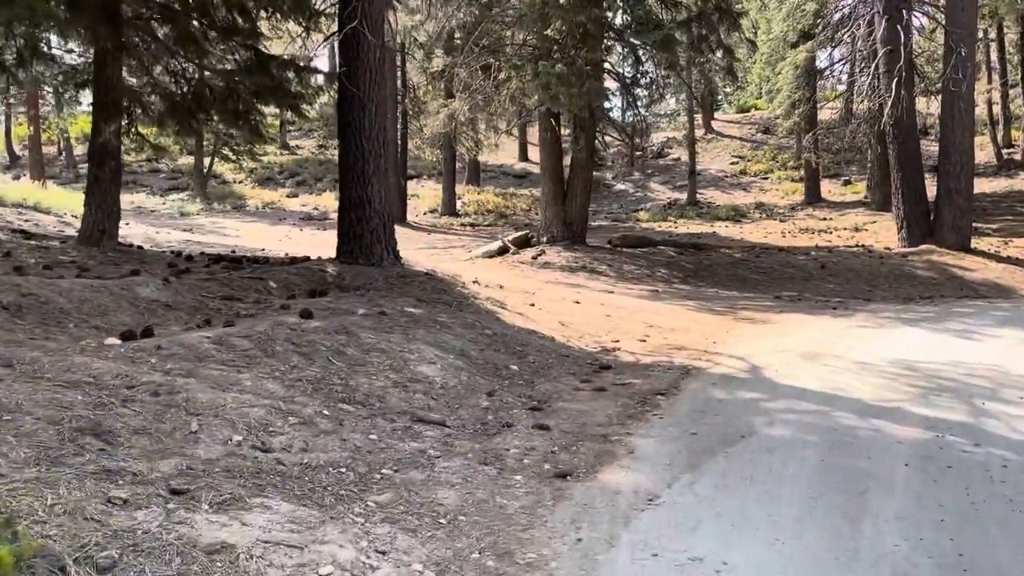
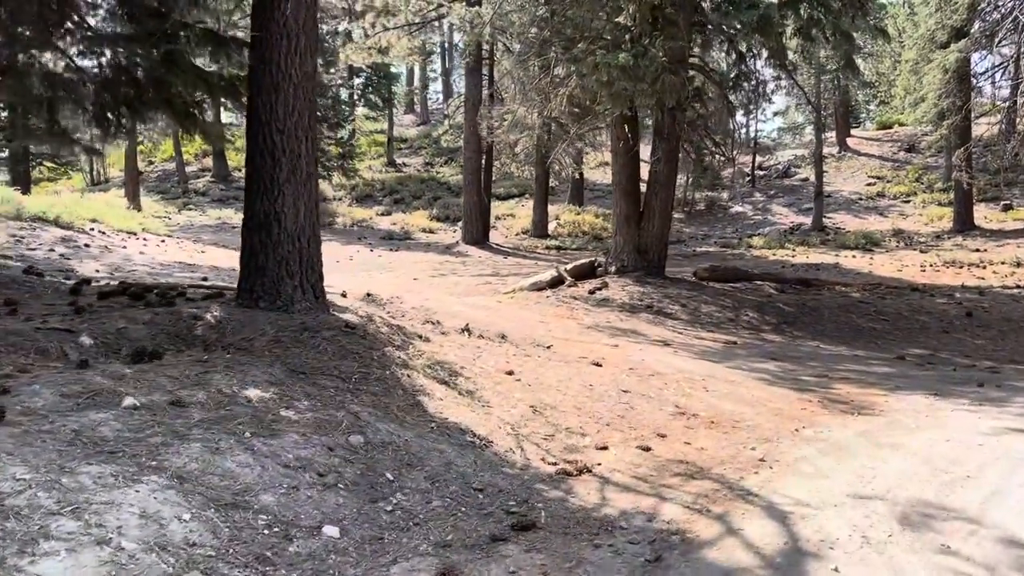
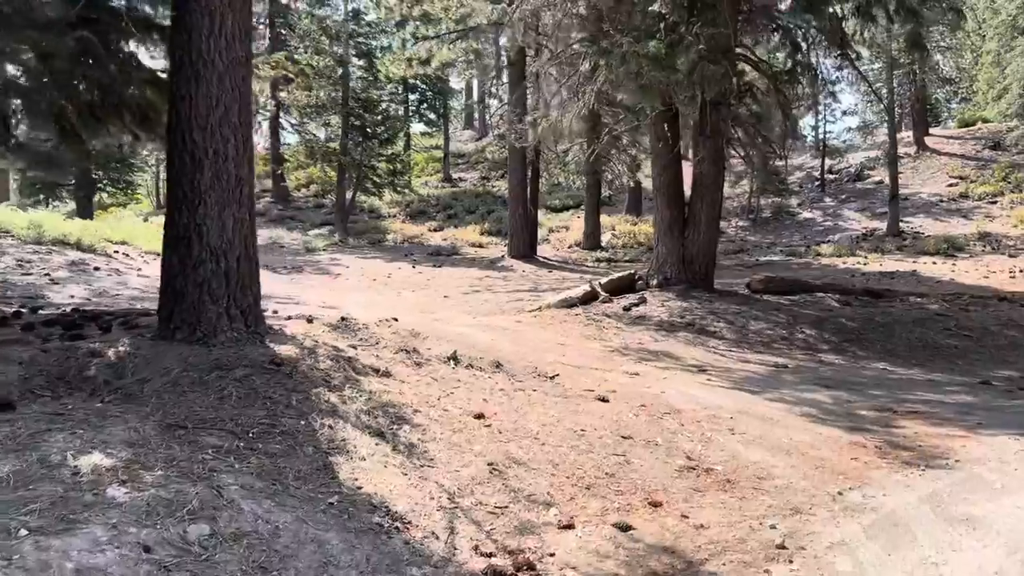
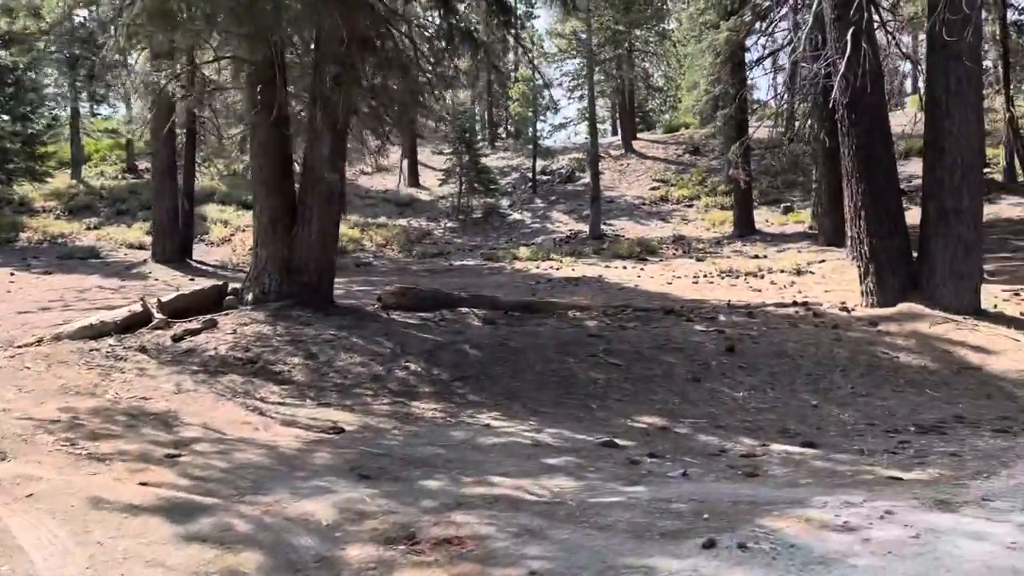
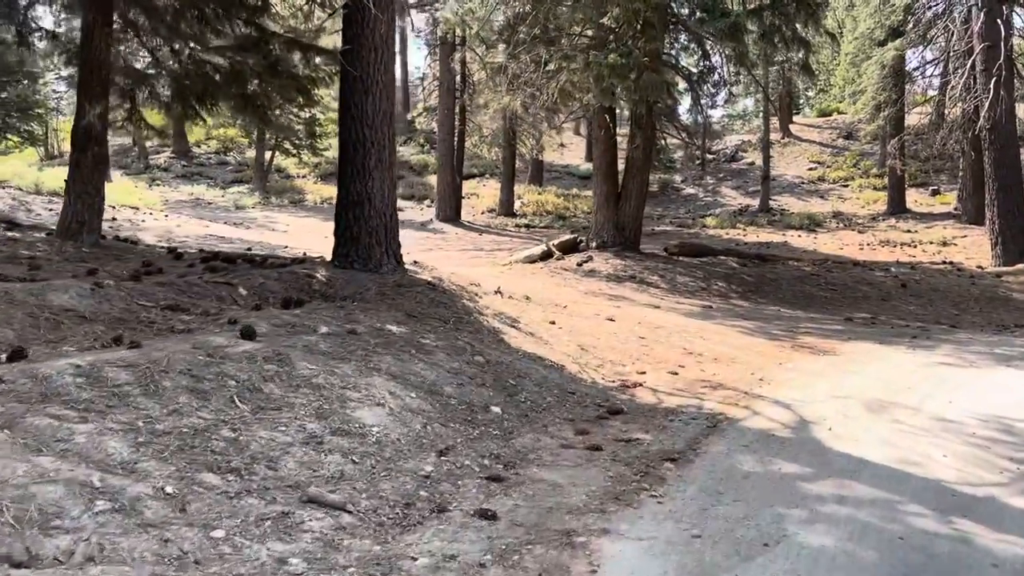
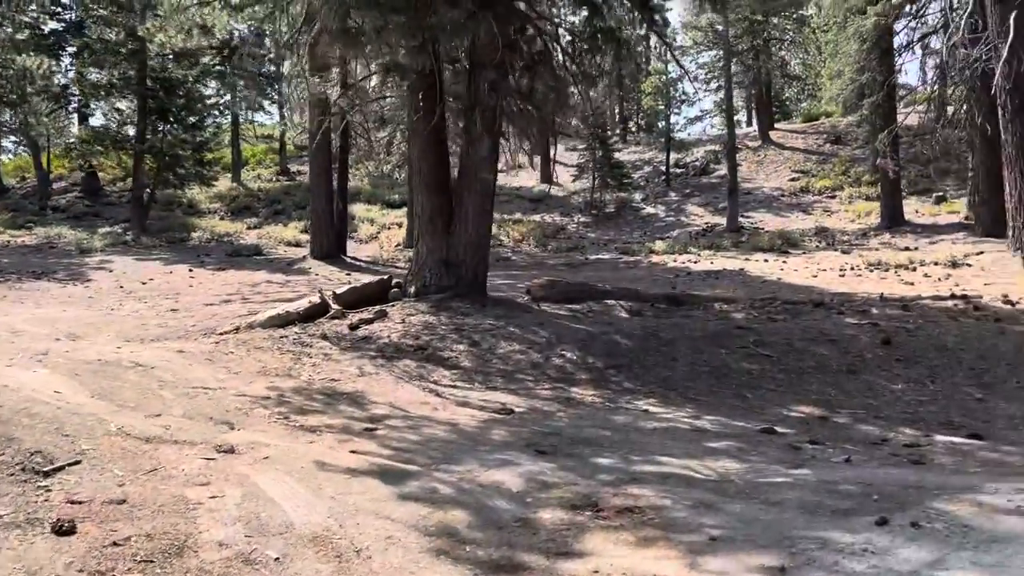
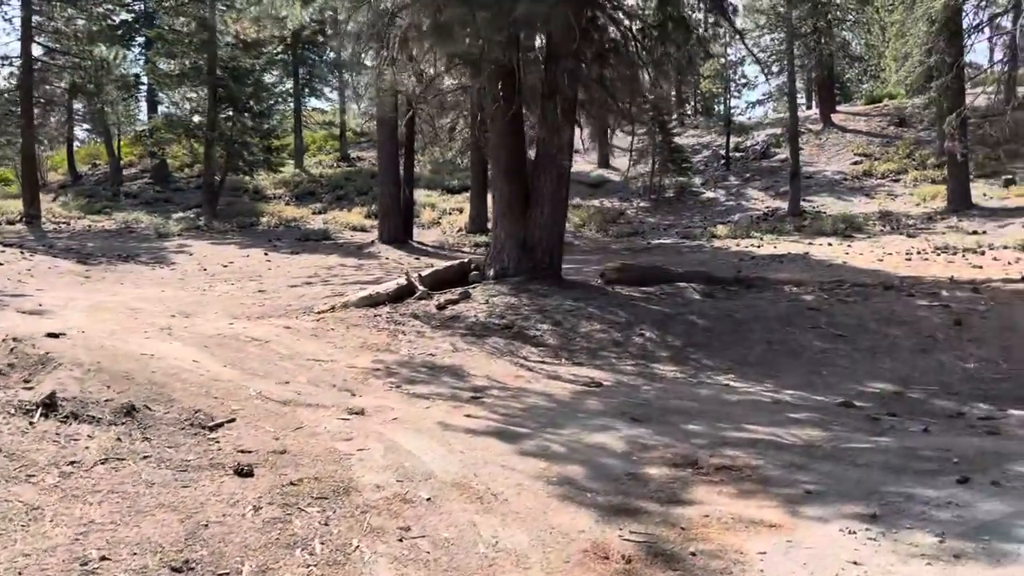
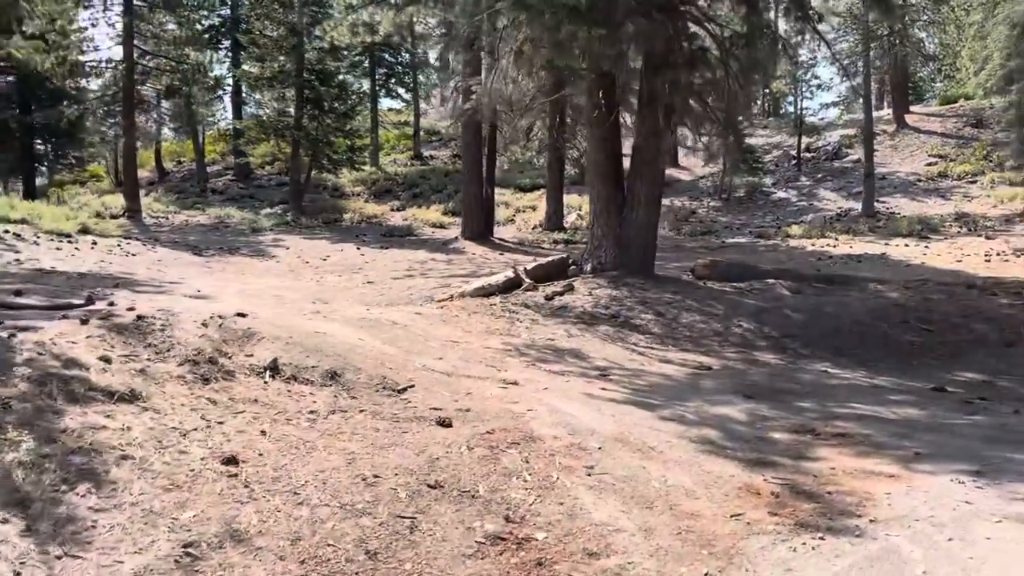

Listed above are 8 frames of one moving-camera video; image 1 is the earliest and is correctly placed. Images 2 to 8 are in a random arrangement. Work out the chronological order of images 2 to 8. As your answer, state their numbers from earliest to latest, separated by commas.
5, 2, 3, 8, 7, 6, 4
